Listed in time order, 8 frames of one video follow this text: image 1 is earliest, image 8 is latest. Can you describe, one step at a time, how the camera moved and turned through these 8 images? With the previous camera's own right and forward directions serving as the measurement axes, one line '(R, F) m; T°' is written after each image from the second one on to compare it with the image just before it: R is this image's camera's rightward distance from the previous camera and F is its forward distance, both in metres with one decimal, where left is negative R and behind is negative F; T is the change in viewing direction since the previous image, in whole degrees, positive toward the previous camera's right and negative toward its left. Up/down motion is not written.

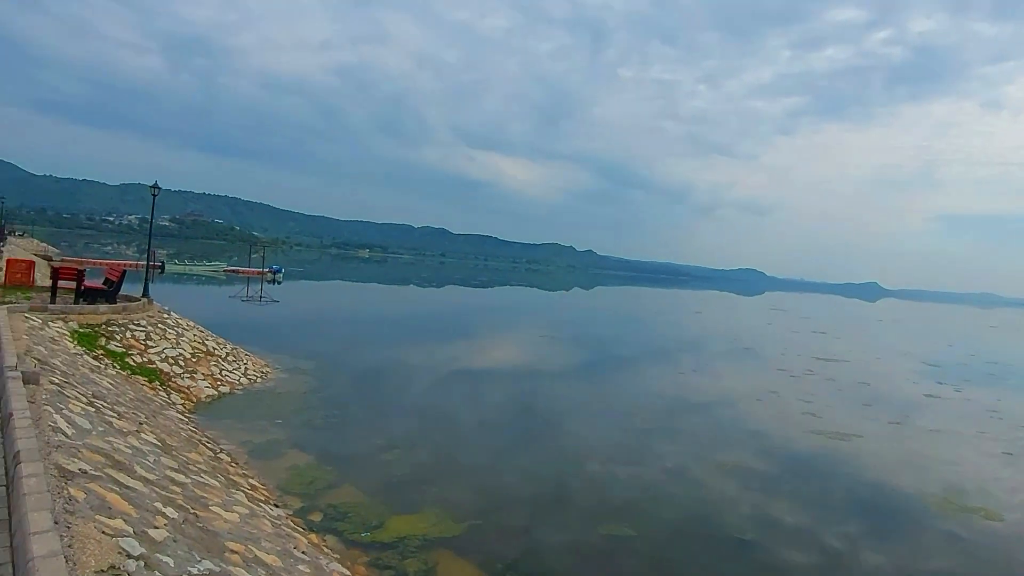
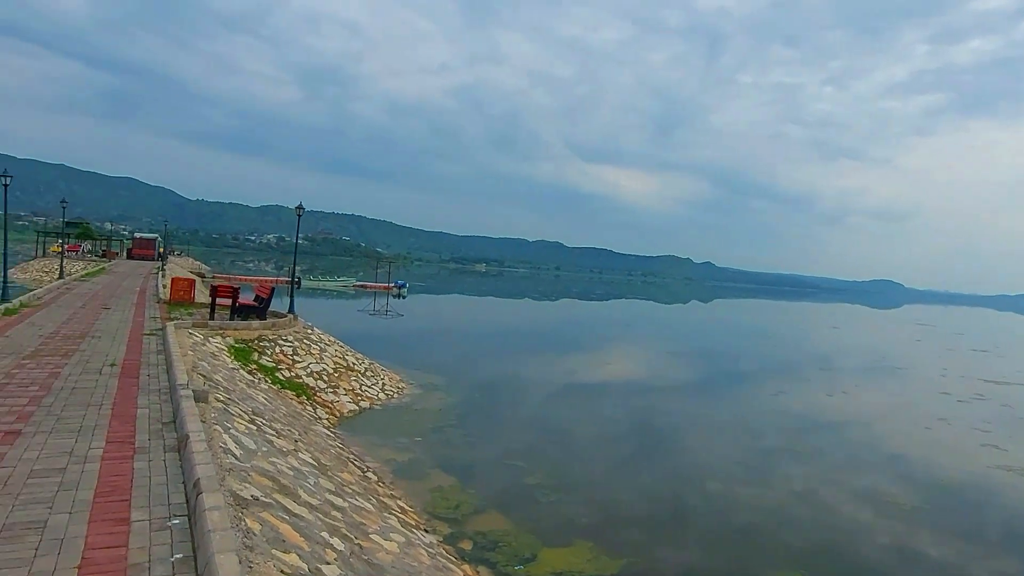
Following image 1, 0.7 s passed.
(-0.7, +0.6) m; -10°
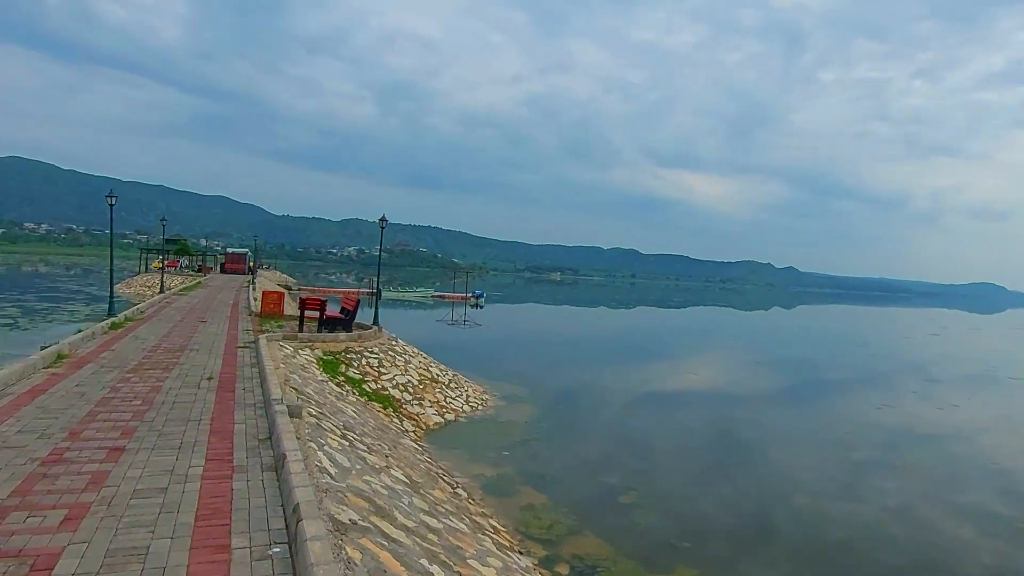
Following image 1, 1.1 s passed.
(-0.3, +0.4) m; -6°
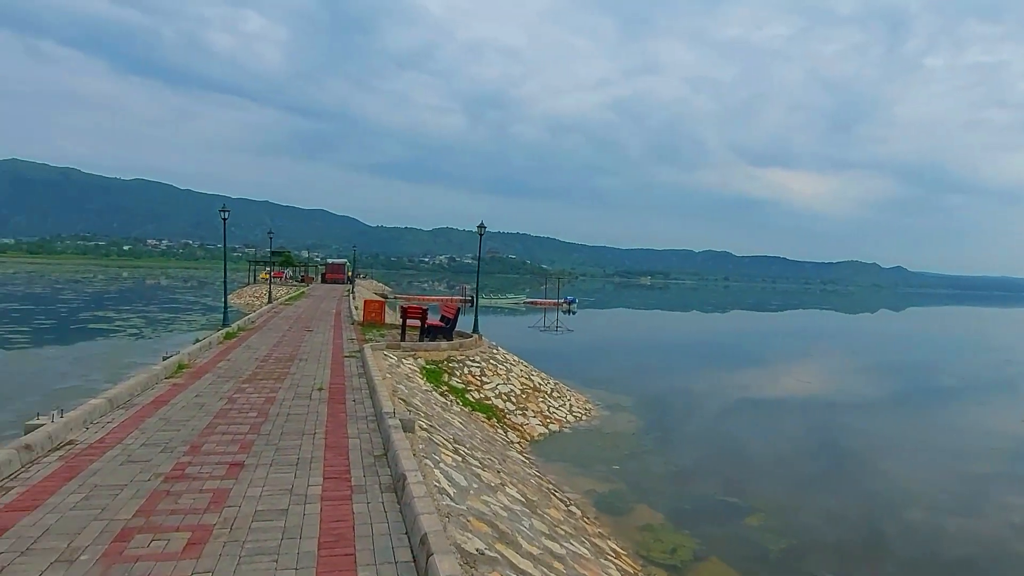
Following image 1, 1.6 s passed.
(-0.4, +0.5) m; -8°
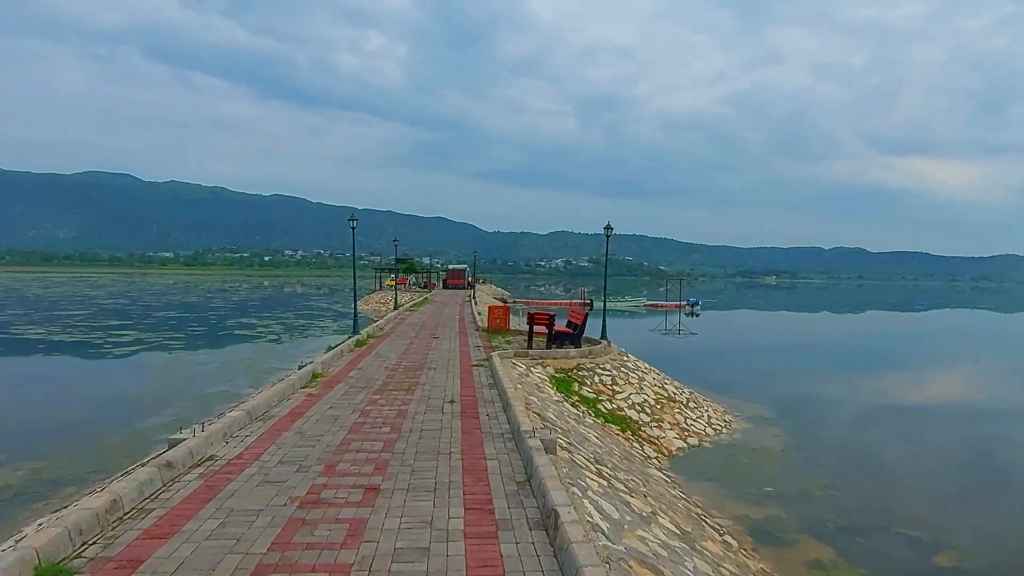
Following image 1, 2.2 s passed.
(-0.4, +0.7) m; -10°
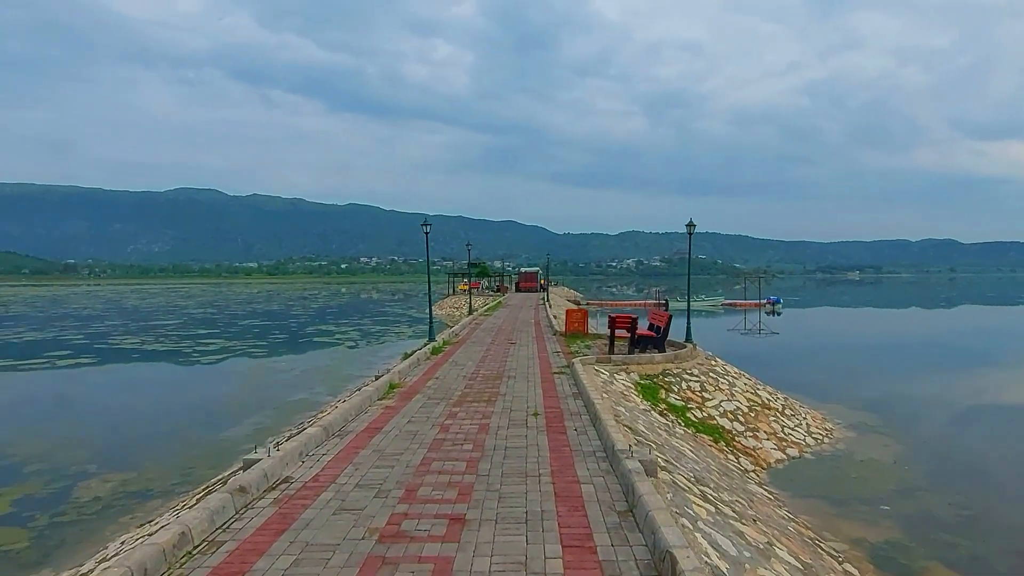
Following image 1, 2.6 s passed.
(-0.2, +0.6) m; -6°
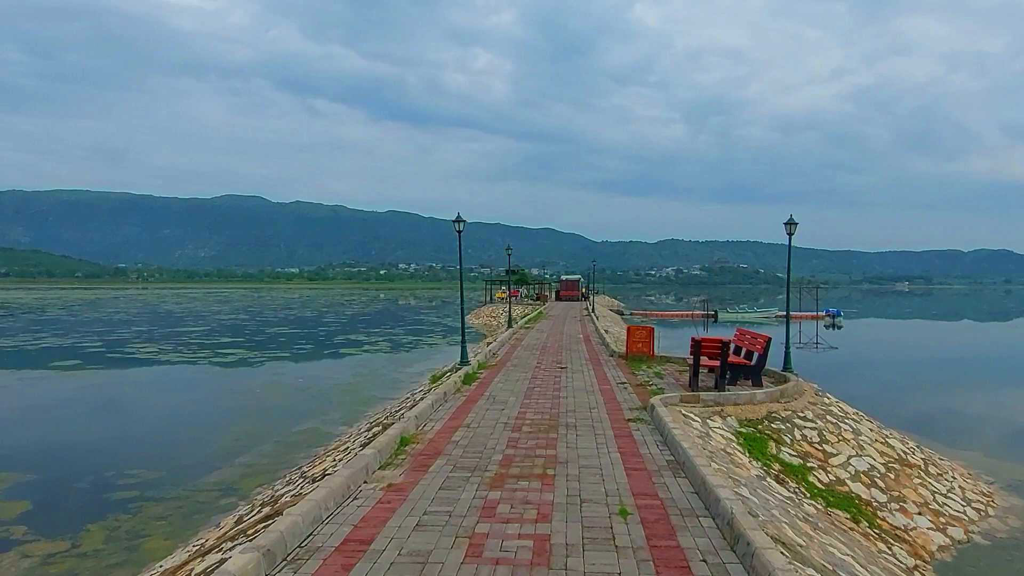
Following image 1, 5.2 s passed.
(-0.3, +3.0) m; -3°
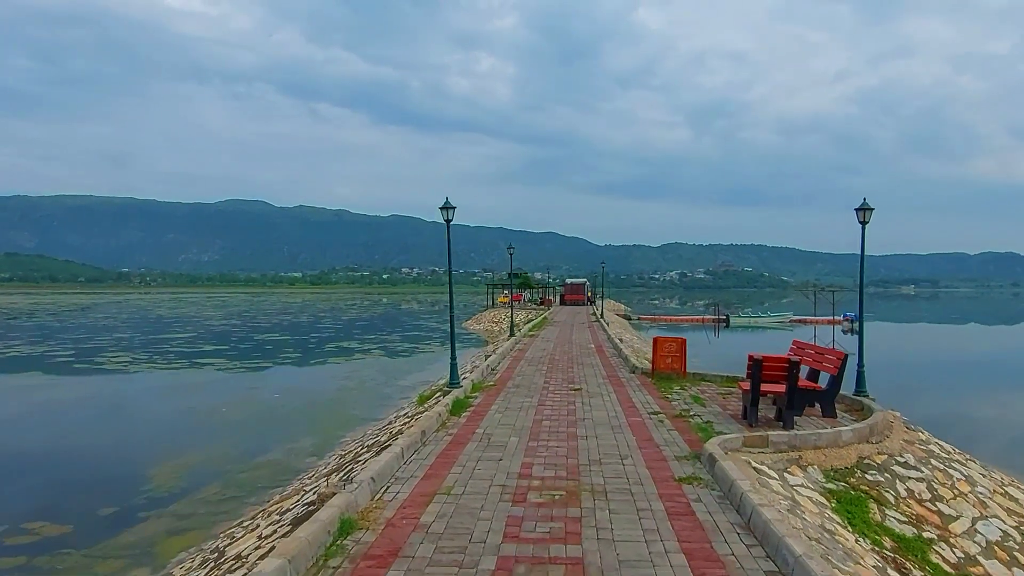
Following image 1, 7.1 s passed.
(0.0, +2.5) m; 0°
